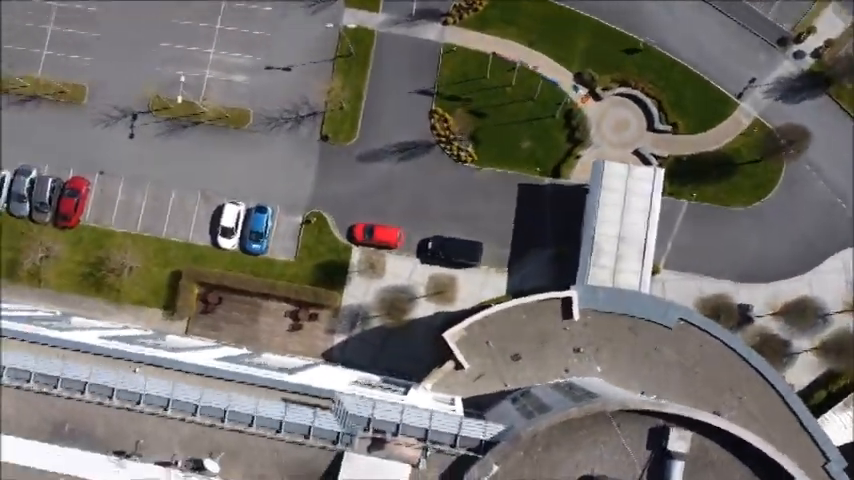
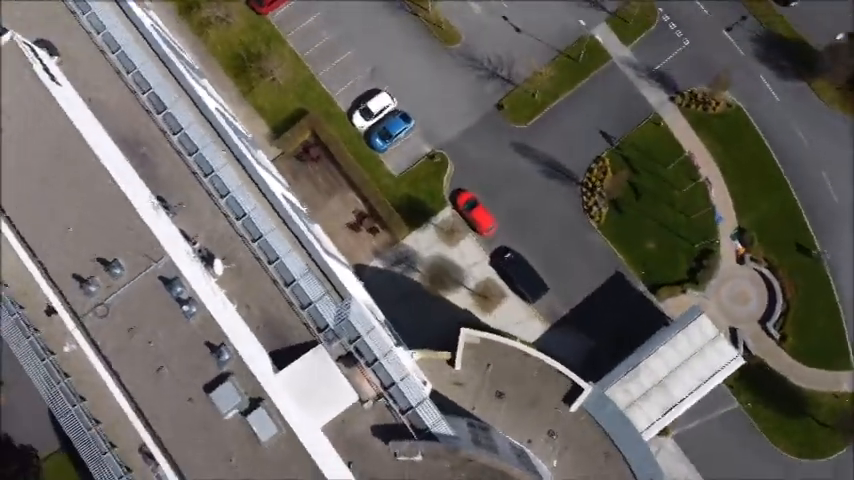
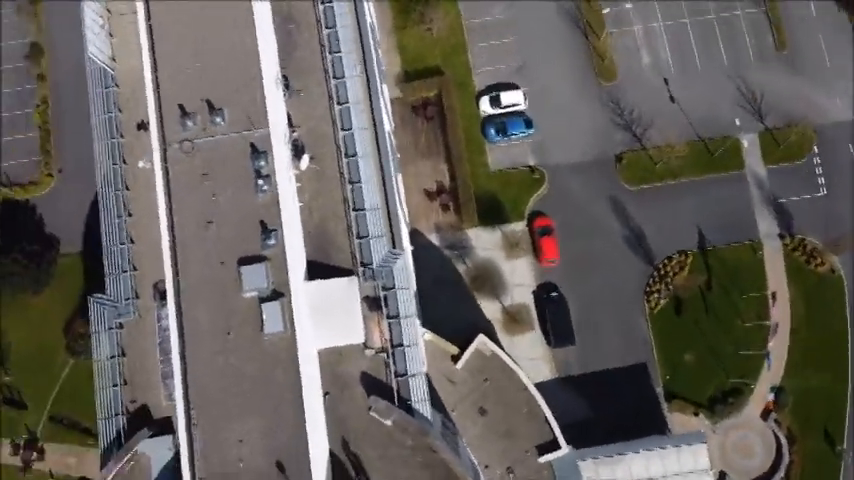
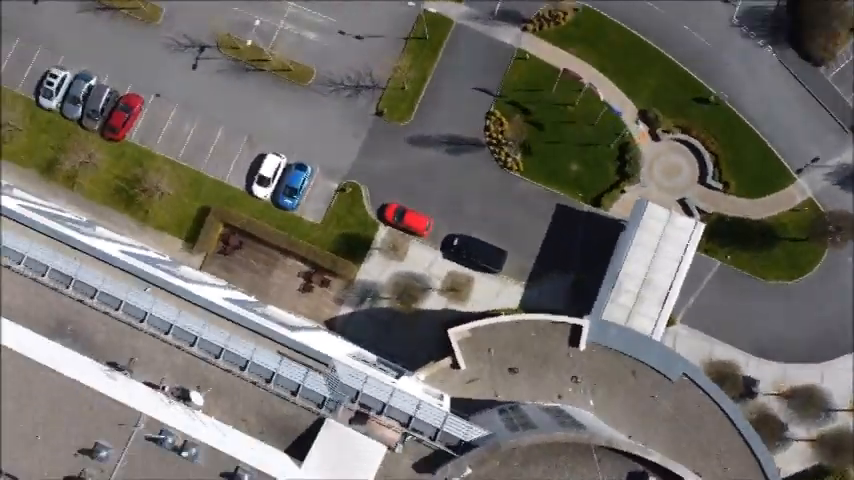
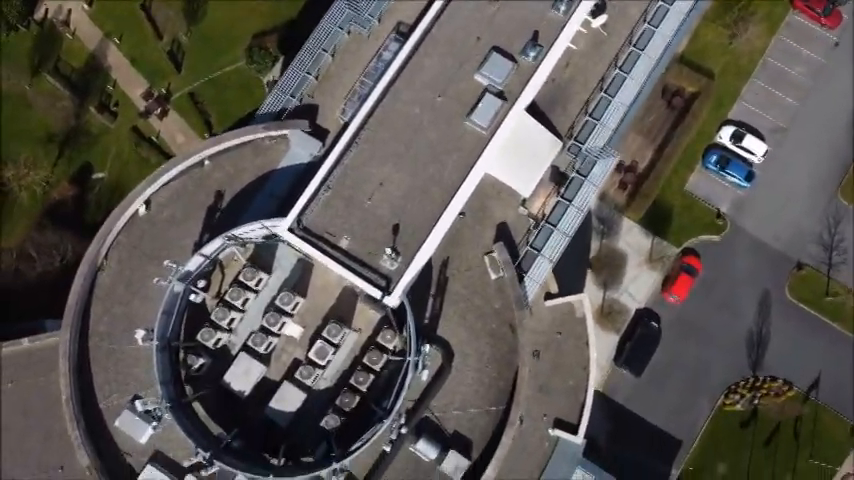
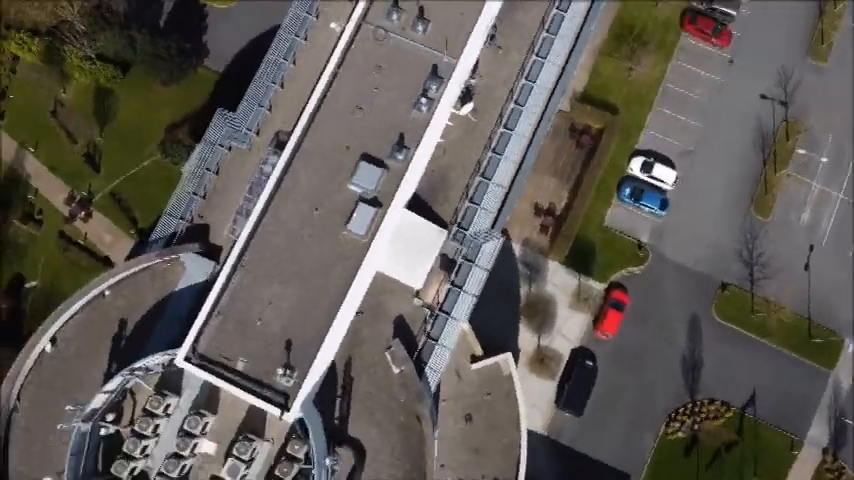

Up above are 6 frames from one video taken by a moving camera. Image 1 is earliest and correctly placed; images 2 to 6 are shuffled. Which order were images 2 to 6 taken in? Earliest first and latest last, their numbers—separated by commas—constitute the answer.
4, 2, 3, 6, 5
